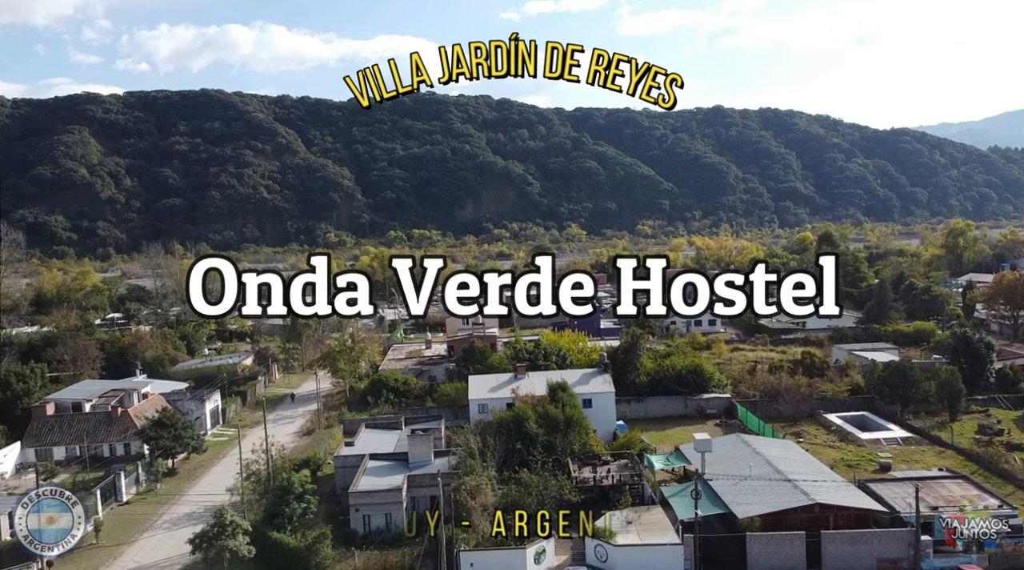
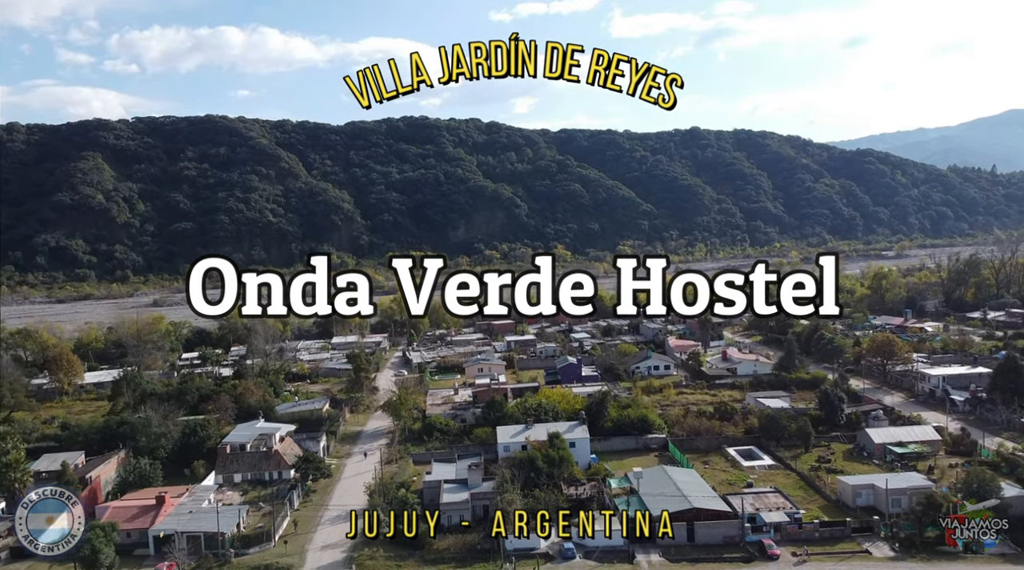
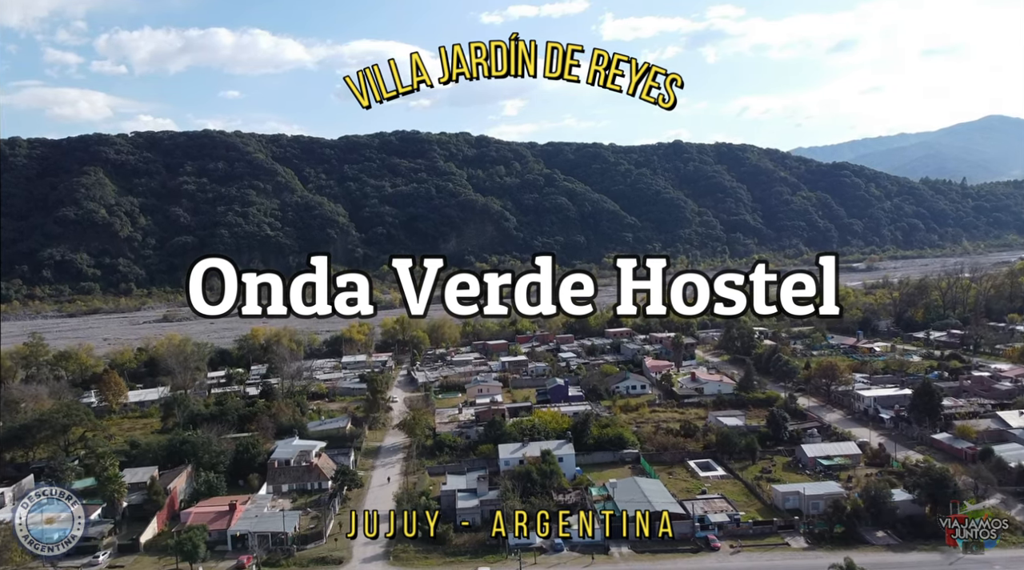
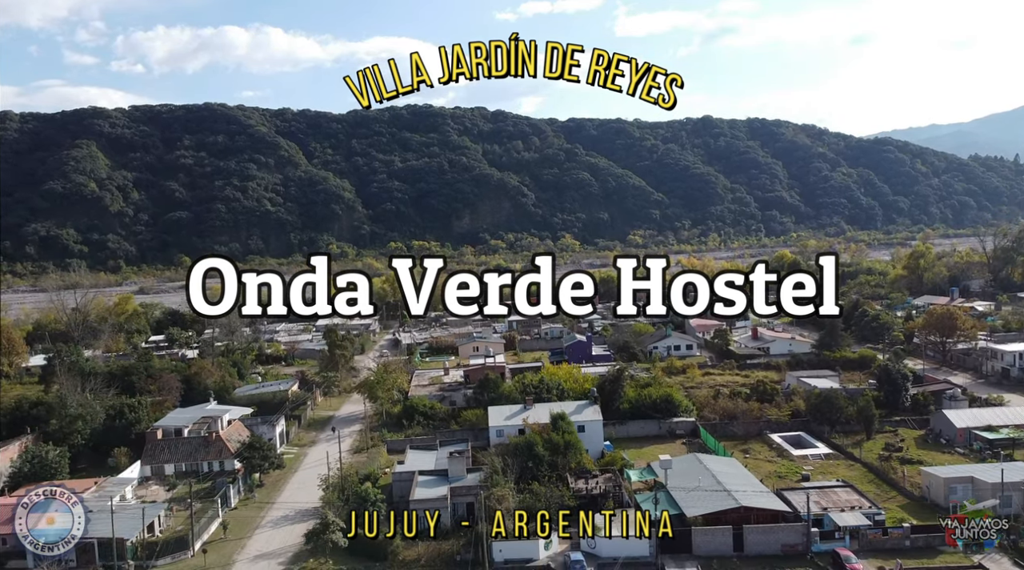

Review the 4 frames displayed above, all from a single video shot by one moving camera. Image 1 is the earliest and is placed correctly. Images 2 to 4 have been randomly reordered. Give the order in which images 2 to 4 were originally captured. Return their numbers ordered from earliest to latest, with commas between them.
4, 2, 3
